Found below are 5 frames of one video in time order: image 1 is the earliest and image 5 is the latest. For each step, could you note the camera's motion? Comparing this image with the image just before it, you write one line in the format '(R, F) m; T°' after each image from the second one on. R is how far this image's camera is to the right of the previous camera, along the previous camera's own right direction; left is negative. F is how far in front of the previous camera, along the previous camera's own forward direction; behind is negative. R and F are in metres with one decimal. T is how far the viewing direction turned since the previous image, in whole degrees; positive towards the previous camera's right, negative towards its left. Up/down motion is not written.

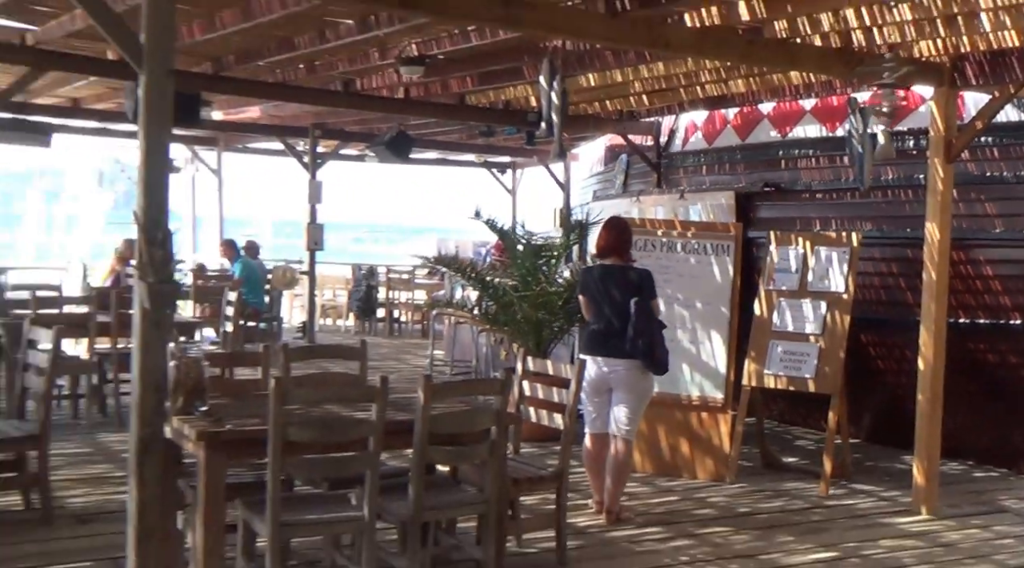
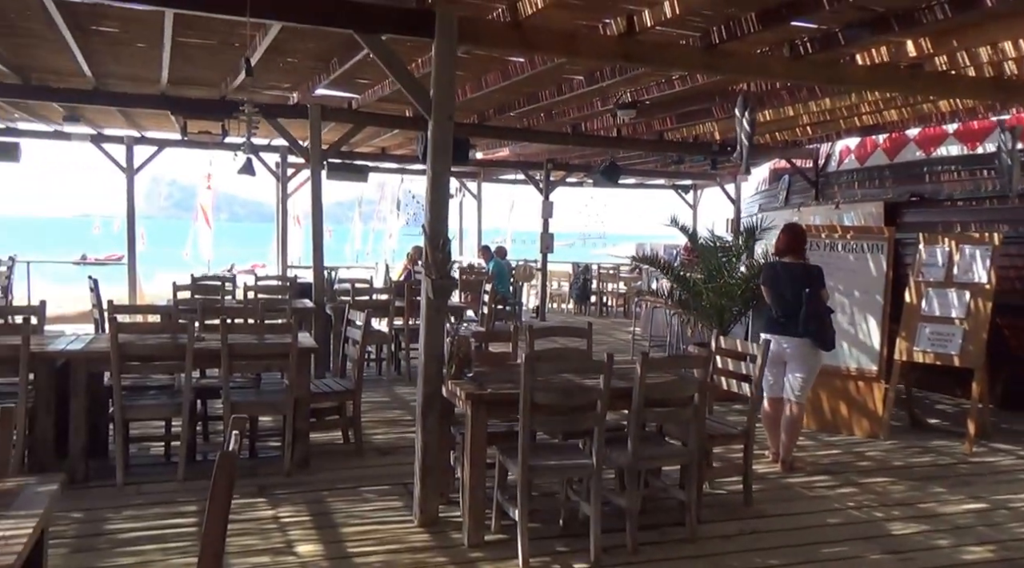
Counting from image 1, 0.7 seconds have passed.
(-0.1, -1.1) m; -10°
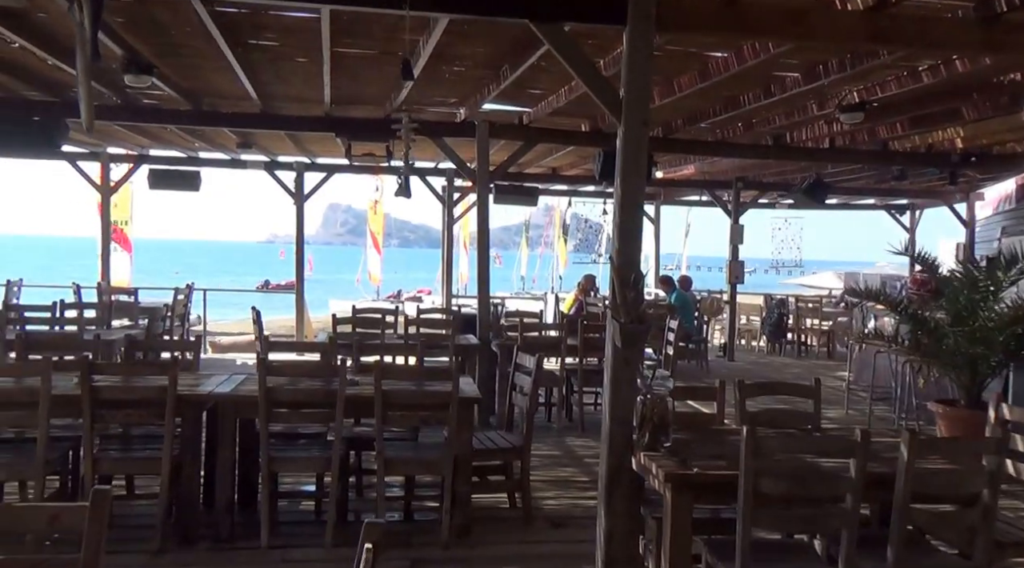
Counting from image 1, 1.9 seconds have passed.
(-0.1, +0.8) m; -10°
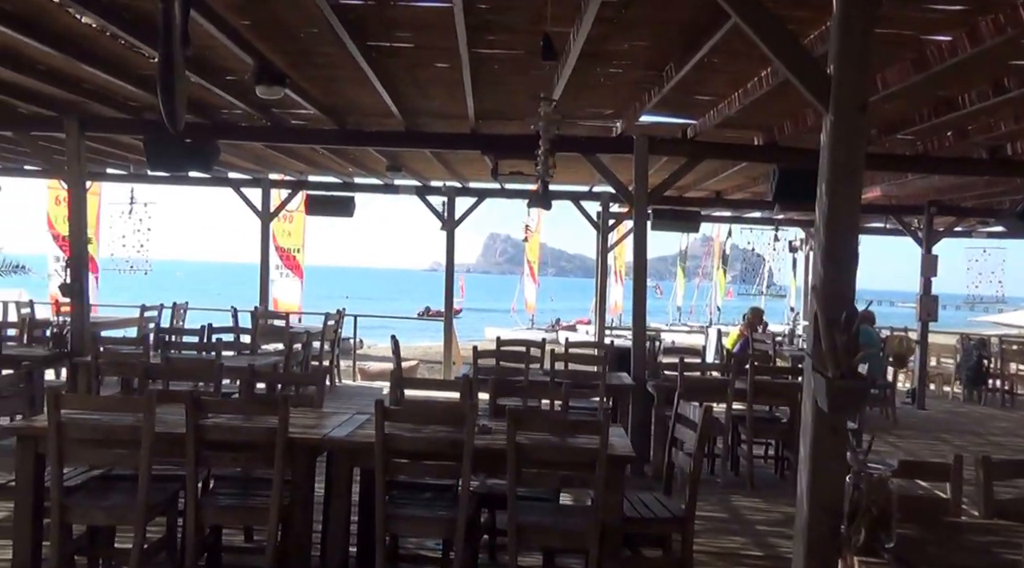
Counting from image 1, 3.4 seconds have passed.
(0.0, +0.7) m; -9°
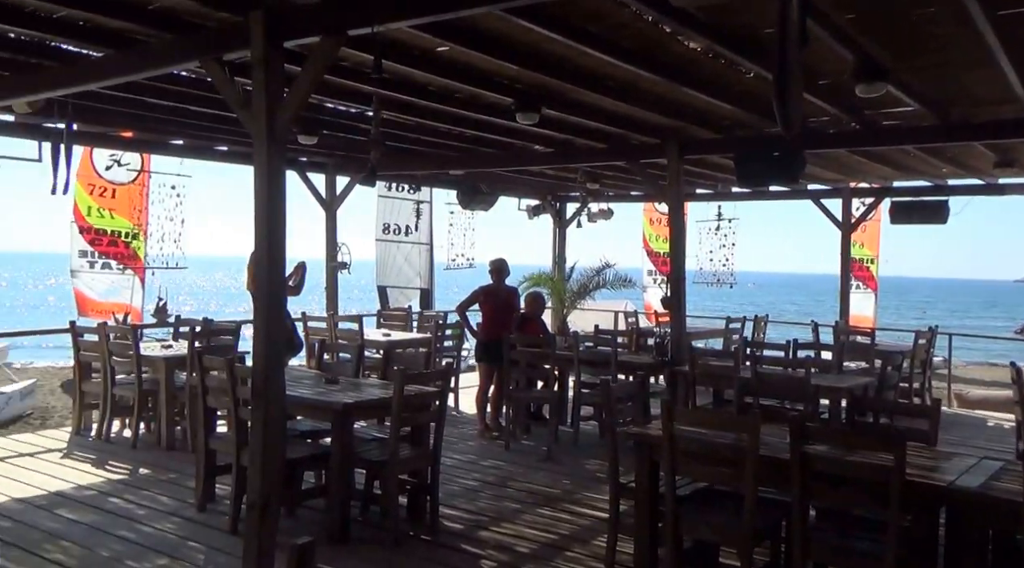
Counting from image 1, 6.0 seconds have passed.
(-0.3, +0.4) m; -33°
